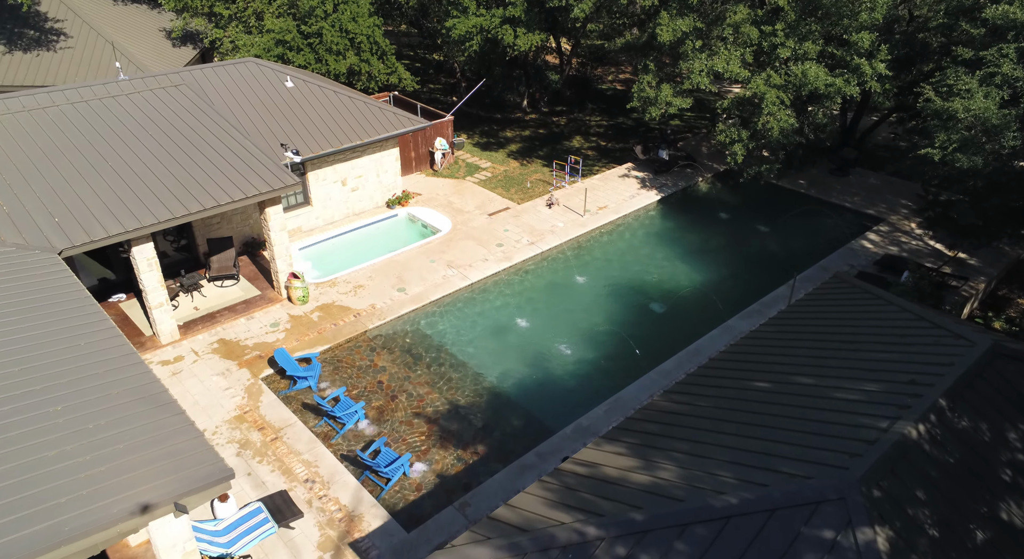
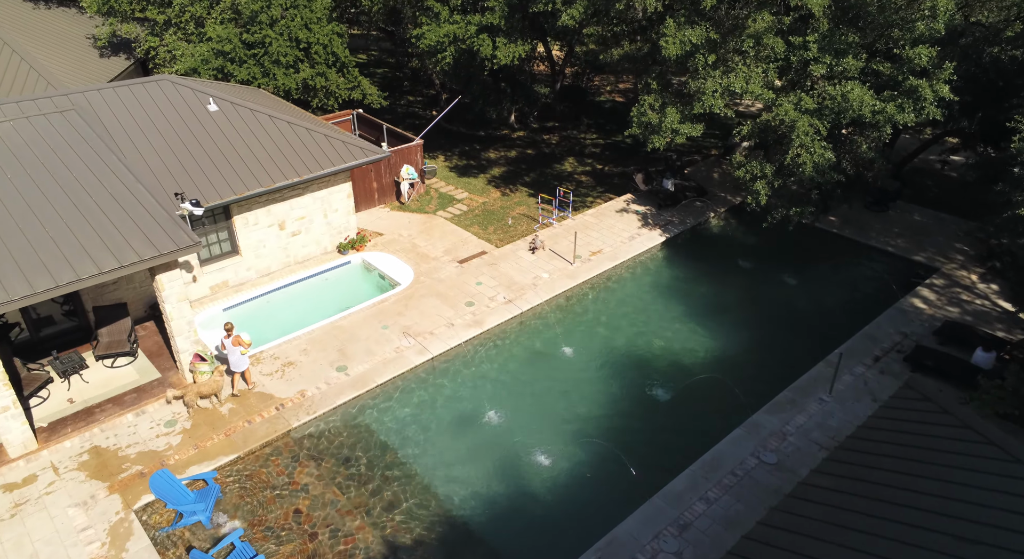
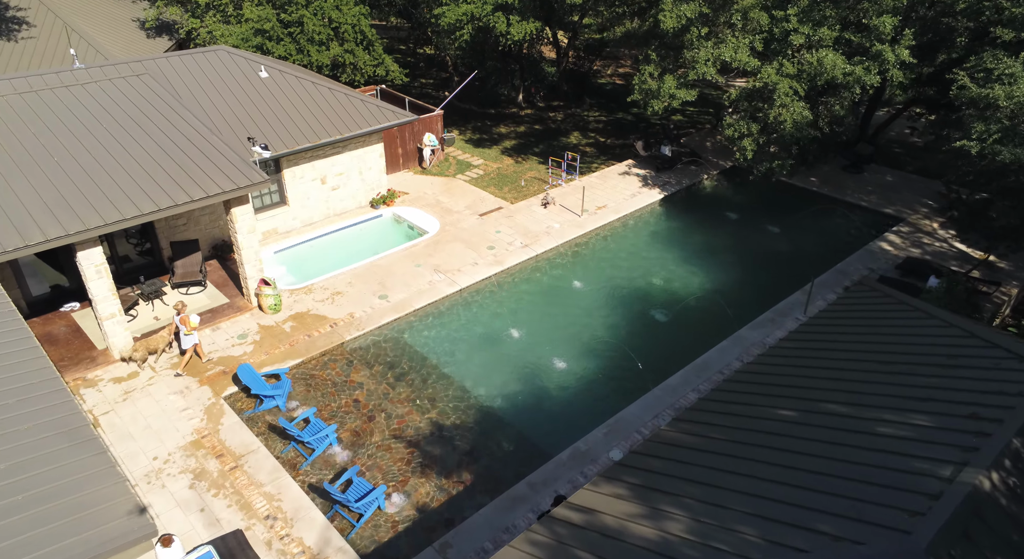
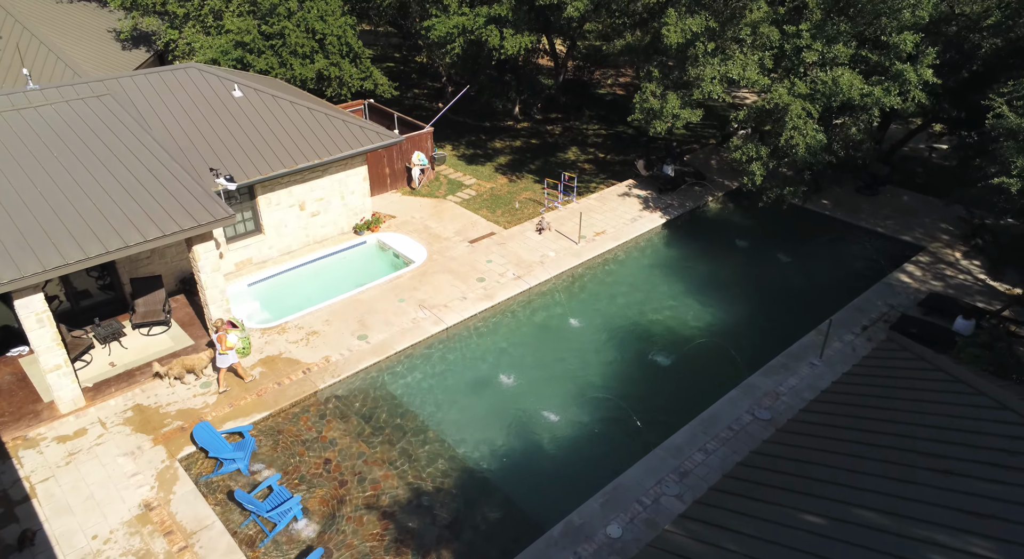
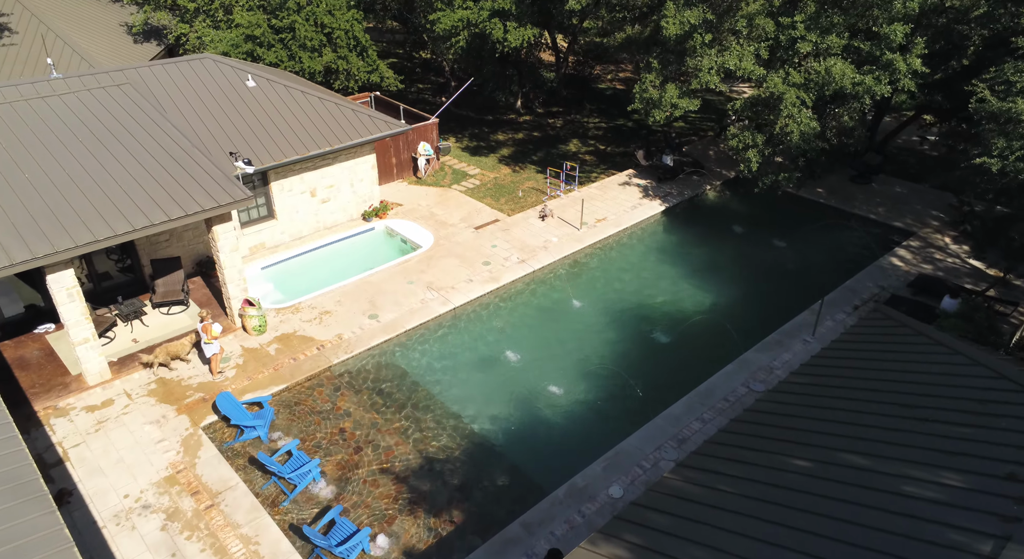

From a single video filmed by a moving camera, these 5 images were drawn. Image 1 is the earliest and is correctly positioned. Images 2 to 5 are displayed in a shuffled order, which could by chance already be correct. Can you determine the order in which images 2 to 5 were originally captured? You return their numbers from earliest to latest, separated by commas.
3, 5, 4, 2
